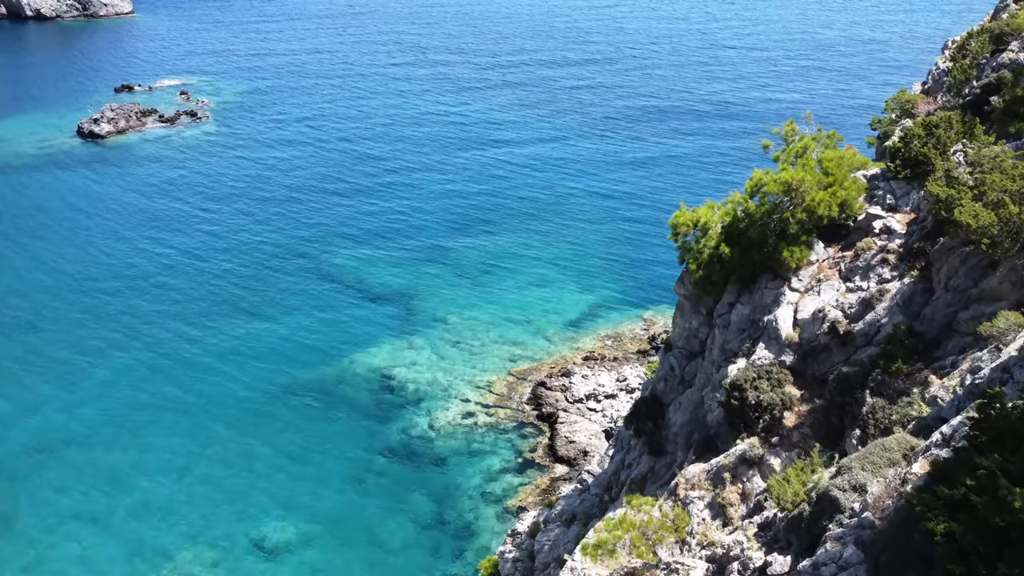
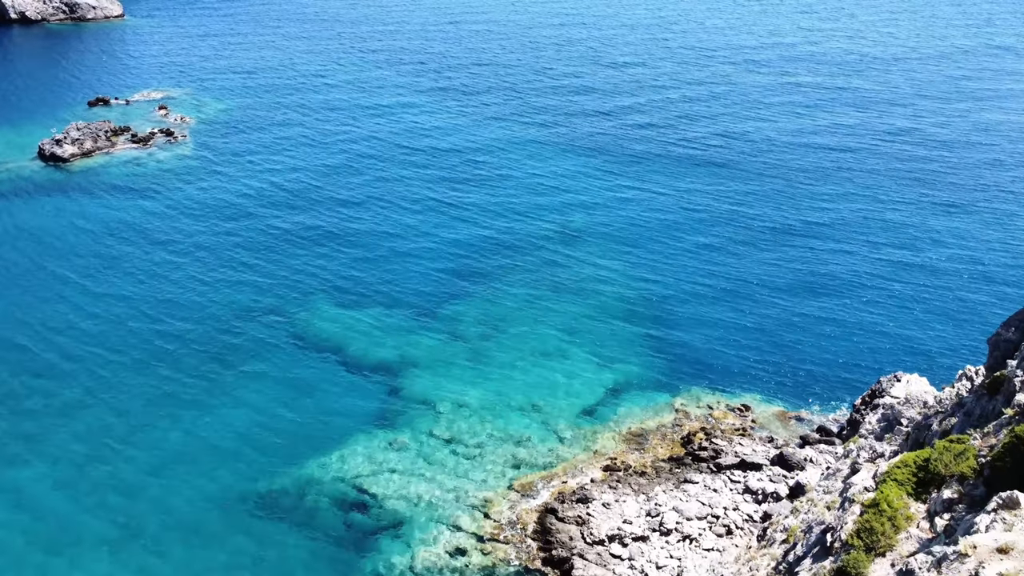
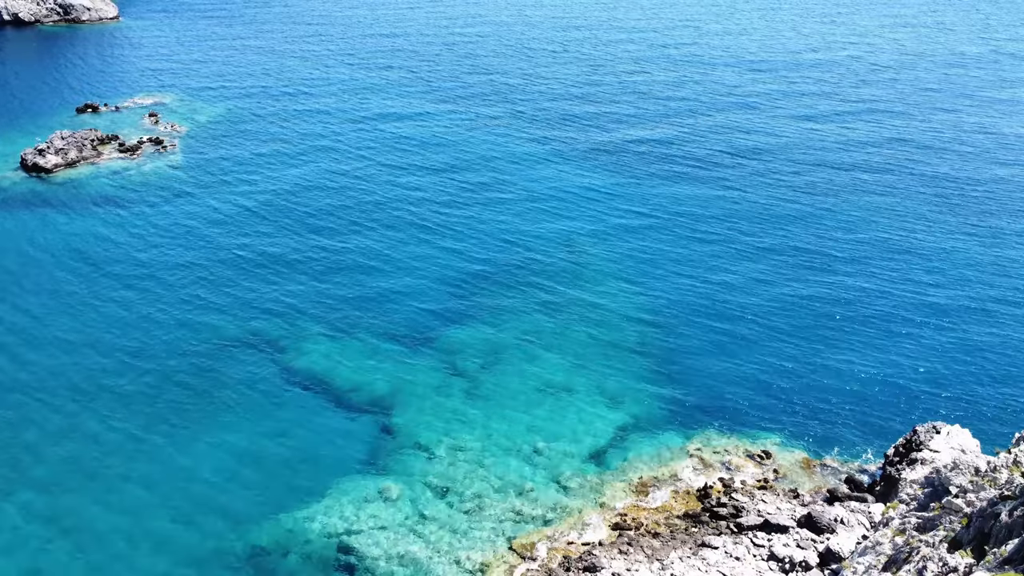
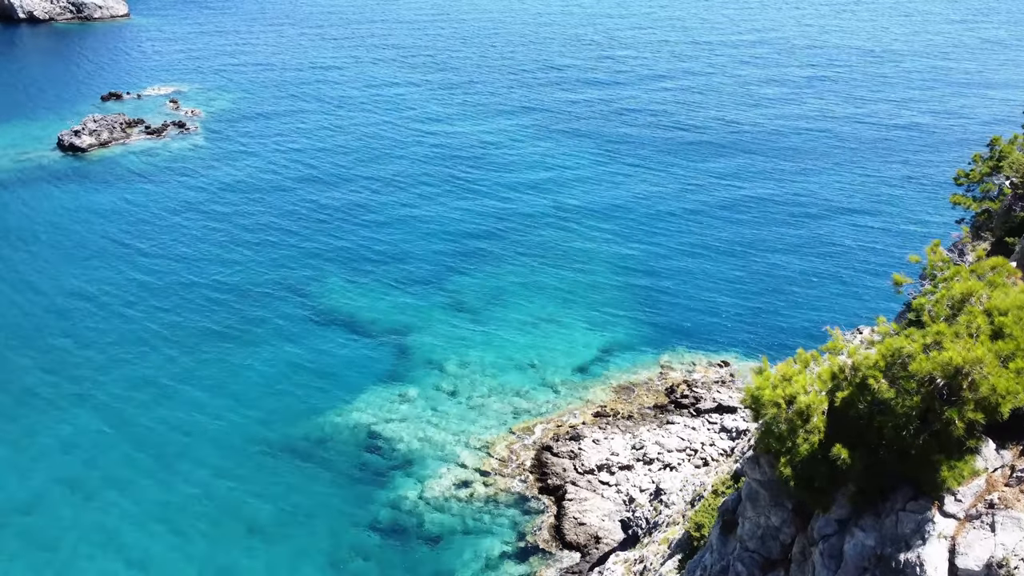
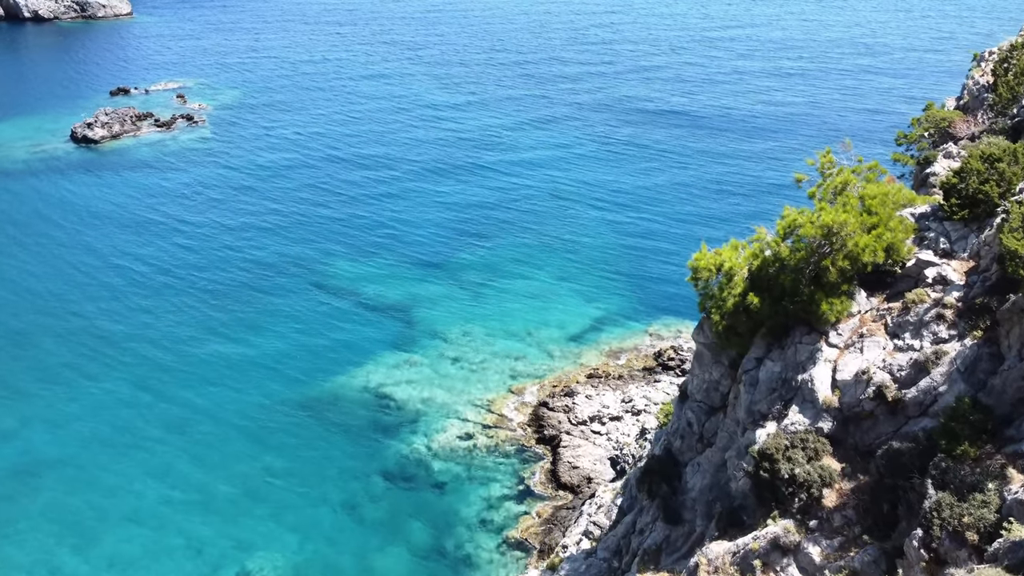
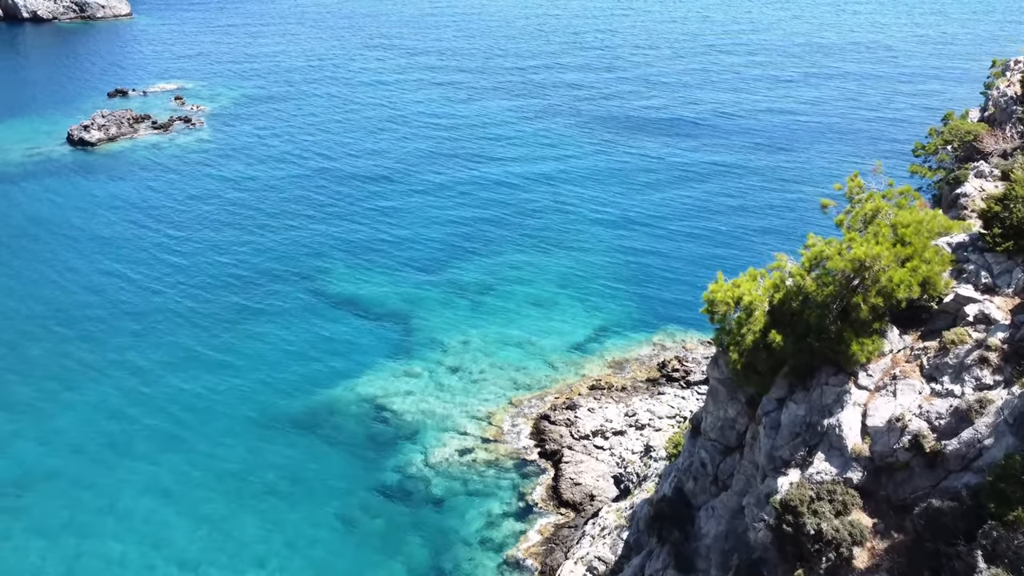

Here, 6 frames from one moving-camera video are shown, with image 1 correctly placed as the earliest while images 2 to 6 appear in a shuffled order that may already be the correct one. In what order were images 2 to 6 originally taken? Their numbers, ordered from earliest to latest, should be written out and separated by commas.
5, 6, 4, 2, 3
